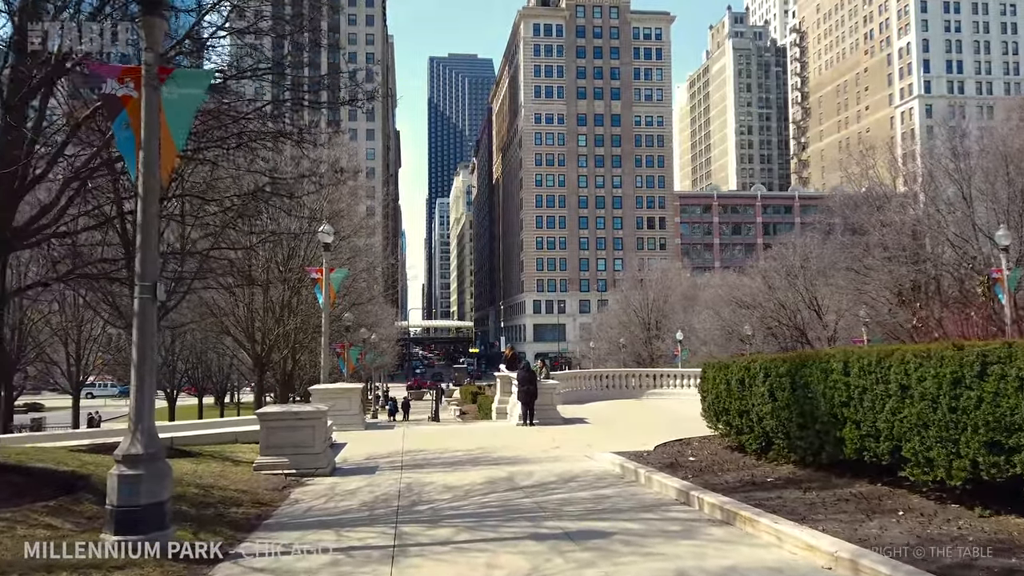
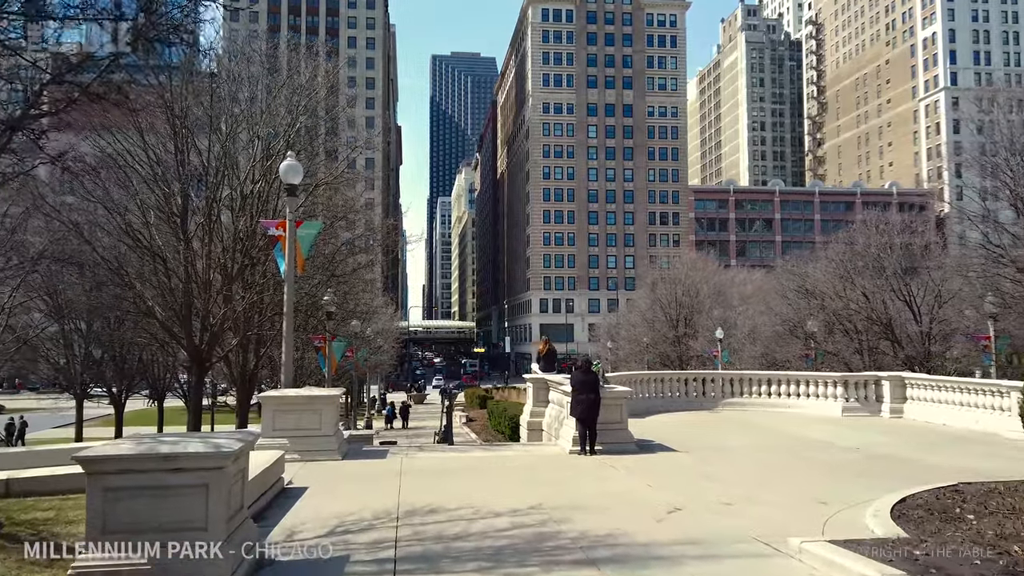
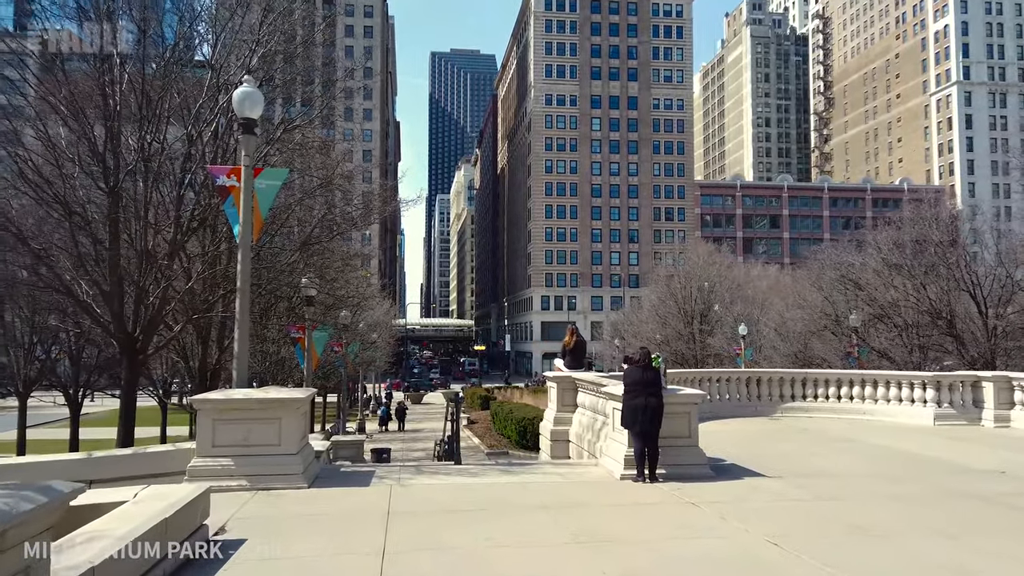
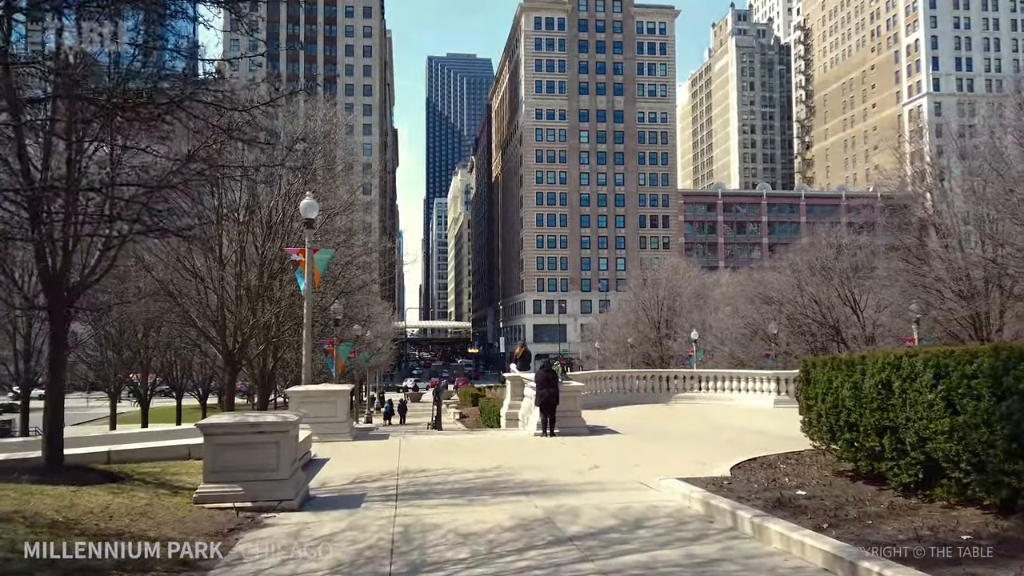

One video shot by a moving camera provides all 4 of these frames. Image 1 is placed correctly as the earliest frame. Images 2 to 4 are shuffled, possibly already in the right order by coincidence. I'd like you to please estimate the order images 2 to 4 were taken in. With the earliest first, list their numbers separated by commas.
4, 2, 3
